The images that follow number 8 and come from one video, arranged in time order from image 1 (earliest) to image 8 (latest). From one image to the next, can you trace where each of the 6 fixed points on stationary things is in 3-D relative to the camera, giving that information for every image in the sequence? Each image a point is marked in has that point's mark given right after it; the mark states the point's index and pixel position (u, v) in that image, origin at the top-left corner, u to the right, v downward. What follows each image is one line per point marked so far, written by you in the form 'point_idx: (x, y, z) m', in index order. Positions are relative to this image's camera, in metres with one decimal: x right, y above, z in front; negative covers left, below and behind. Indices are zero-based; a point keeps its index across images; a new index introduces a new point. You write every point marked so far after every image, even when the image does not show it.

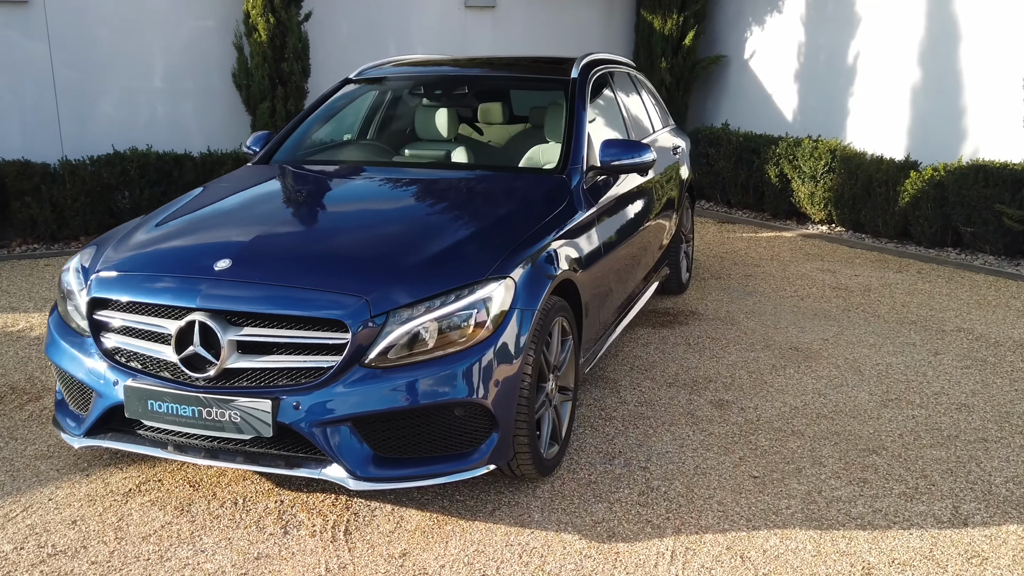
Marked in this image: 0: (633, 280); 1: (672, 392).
0: (+0.5, +0.1, +4.5) m
1: (+0.6, -0.4, +3.9) m
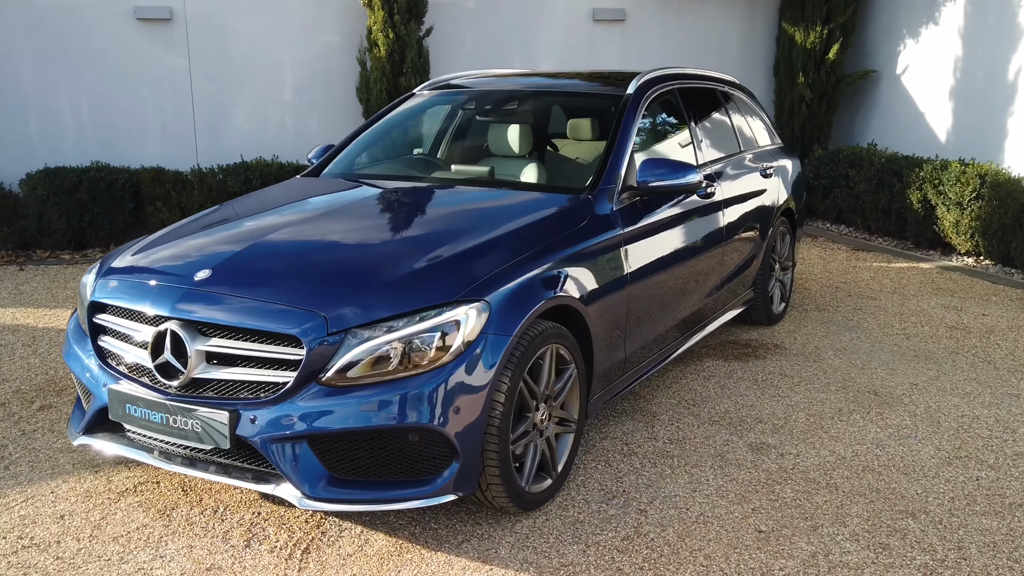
0: (+0.8, -0.1, +4.3) m
1: (+0.7, -0.5, +3.7) m
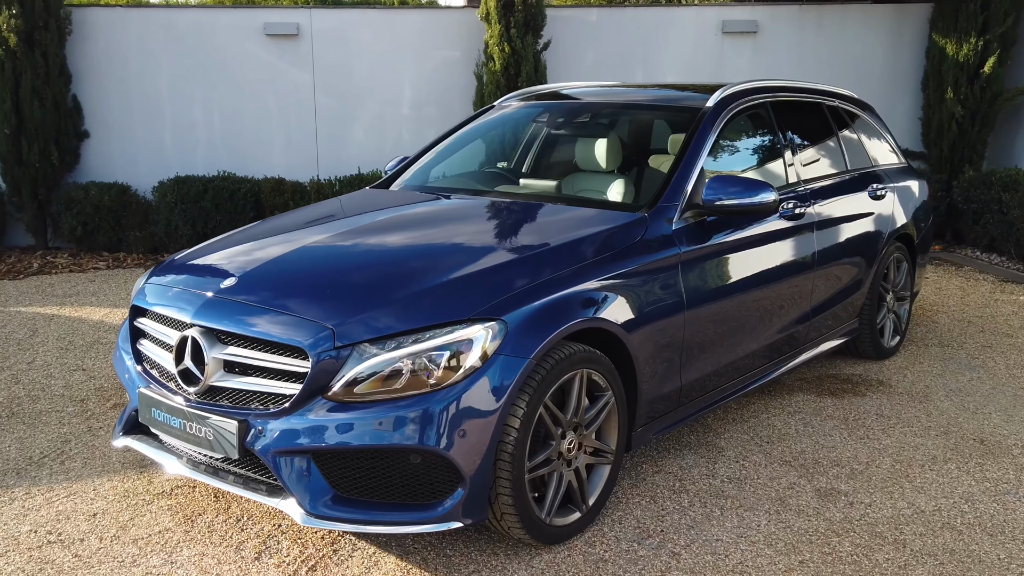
0: (+1.1, -0.2, +4.0) m
1: (+0.9, -0.6, +3.4) m
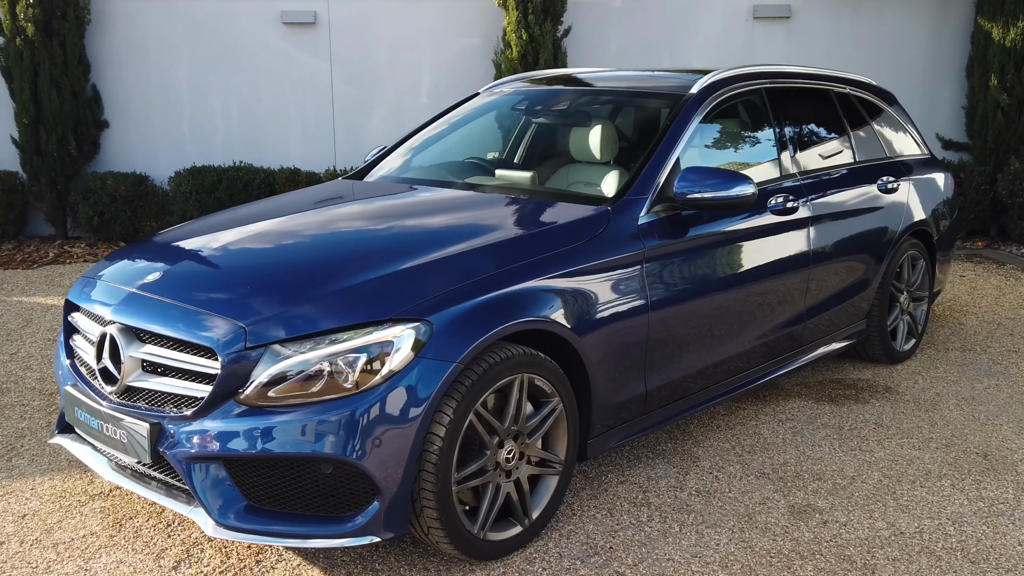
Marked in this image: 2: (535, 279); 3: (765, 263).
0: (+1.0, -0.2, +3.8) m
1: (+0.8, -0.6, +3.1) m
2: (+0.1, 0.0, +2.7) m
3: (+1.0, +0.1, +3.6) m
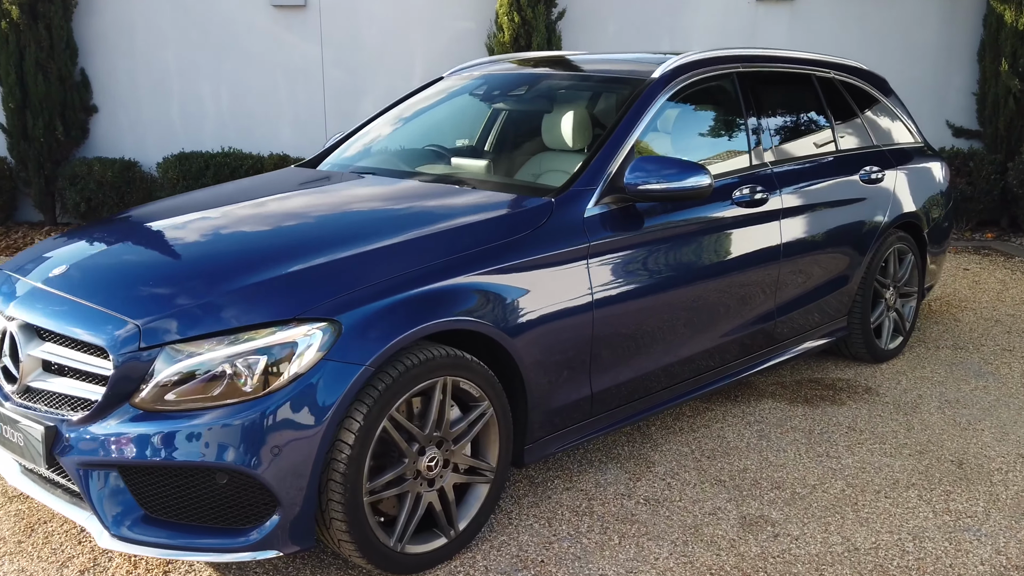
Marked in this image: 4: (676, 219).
0: (+0.8, -0.2, +3.6) m
1: (+0.6, -0.6, +3.0) m
2: (-0.1, 0.0, +2.5) m
3: (+0.8, +0.1, +3.4) m
4: (+0.5, +0.2, +3.2) m
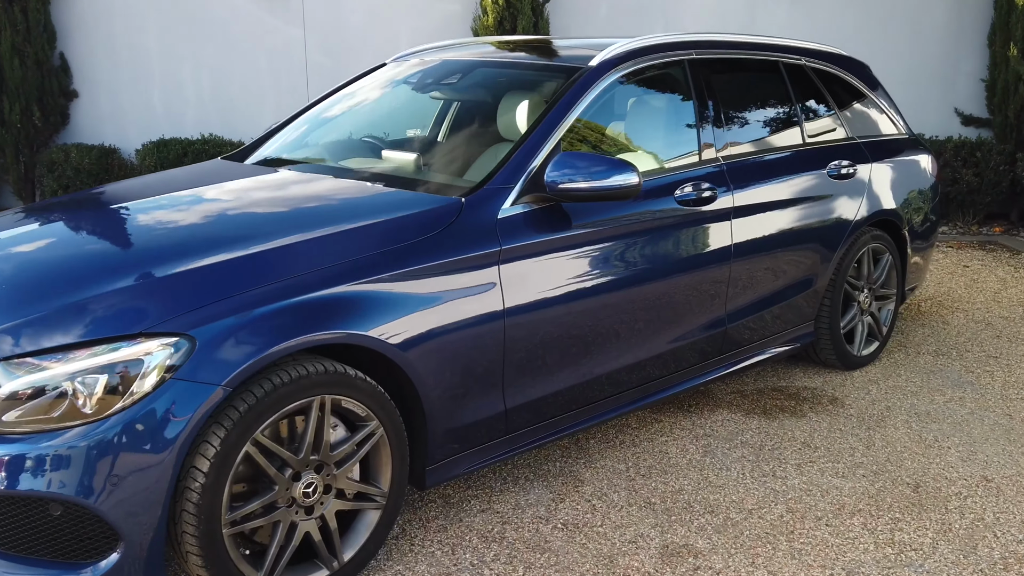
0: (+0.6, -0.2, +3.3) m
1: (+0.3, -0.7, +2.8) m
2: (-0.4, 0.0, +2.3) m
3: (+0.5, +0.1, +3.2) m
4: (+0.3, +0.2, +2.9) m
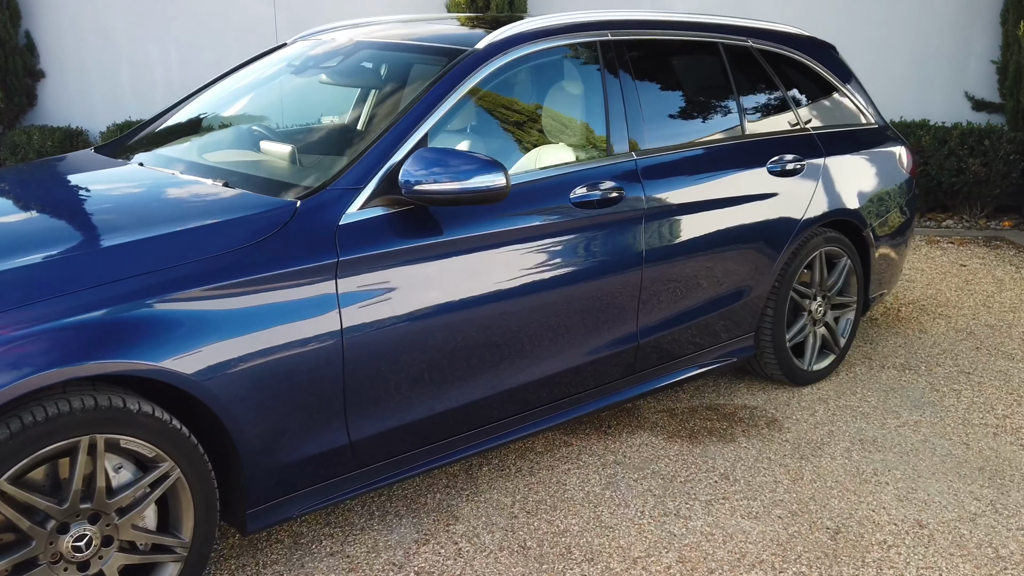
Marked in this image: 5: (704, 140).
0: (+0.3, -0.2, +3.0) m
1: (0.0, -0.7, +2.4) m
2: (-0.8, 0.0, +2.0) m
3: (+0.2, +0.1, +2.8) m
4: (-0.1, +0.2, +2.6) m
5: (+0.6, +0.5, +3.3) m
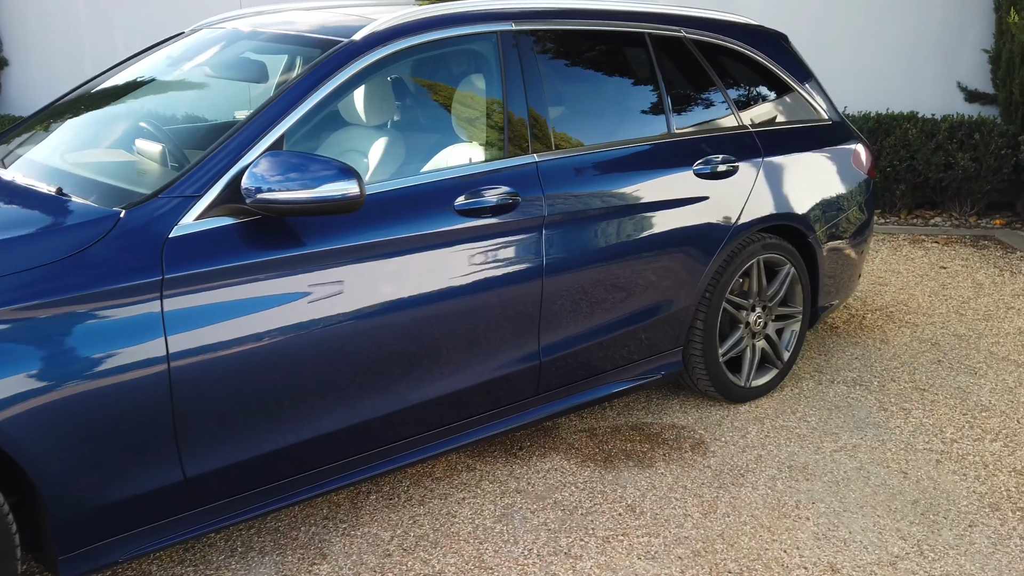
0: (-0.1, -0.2, +2.8) m
1: (-0.4, -0.7, +2.2) m
2: (-1.1, -0.1, +1.8) m
3: (-0.1, 0.0, +2.6) m
4: (-0.4, +0.1, +2.4) m
5: (+0.3, +0.5, +3.0) m
